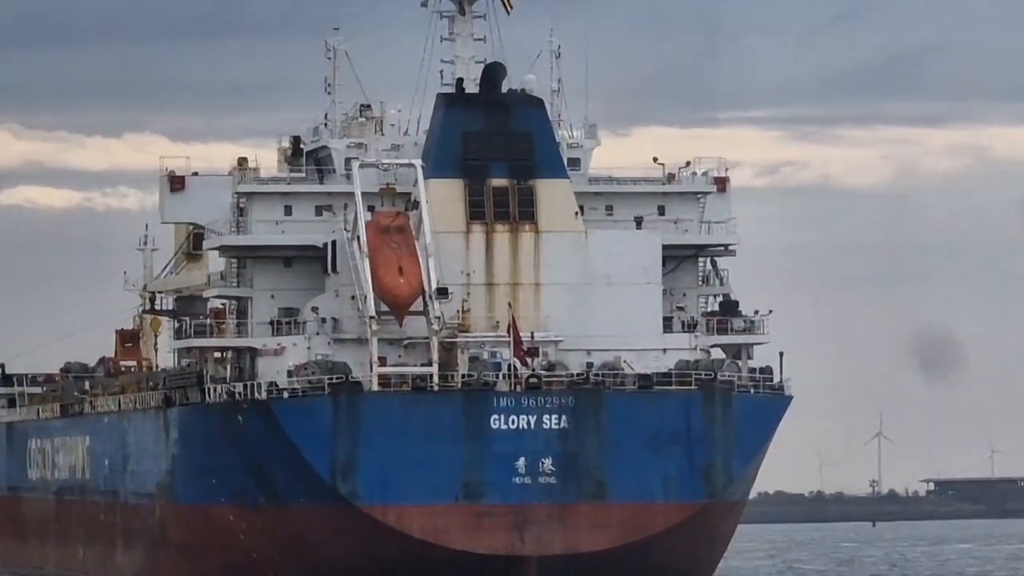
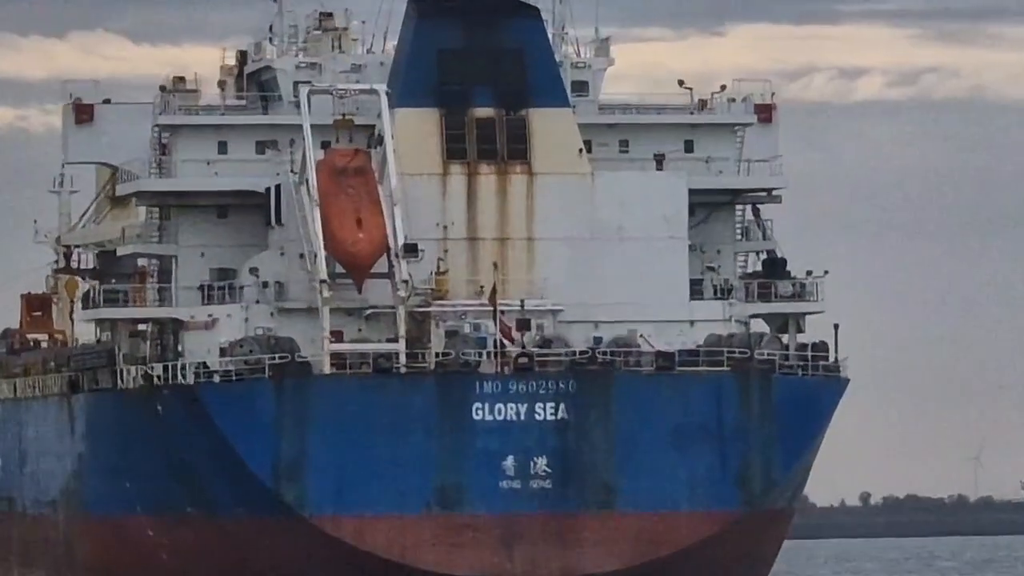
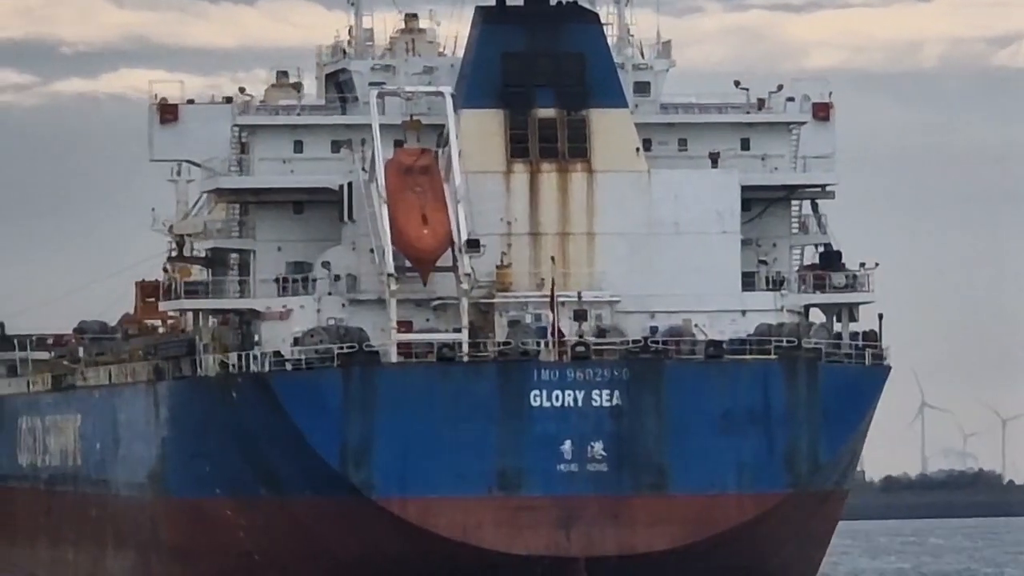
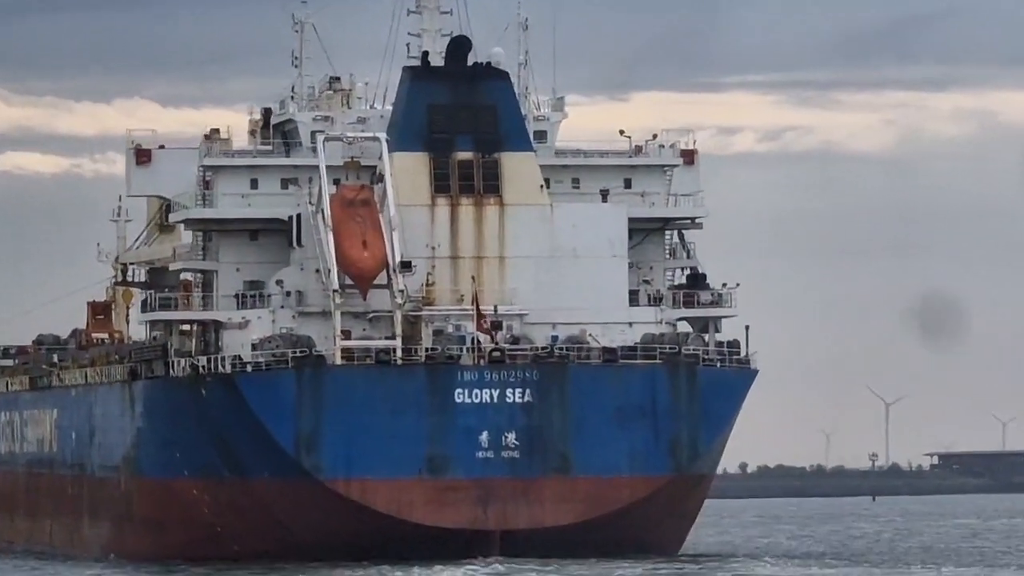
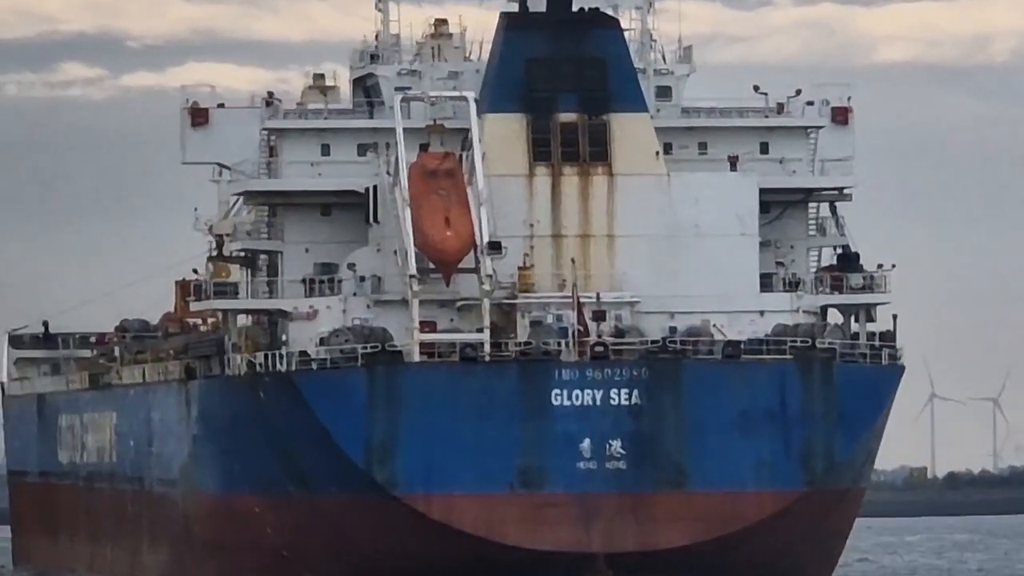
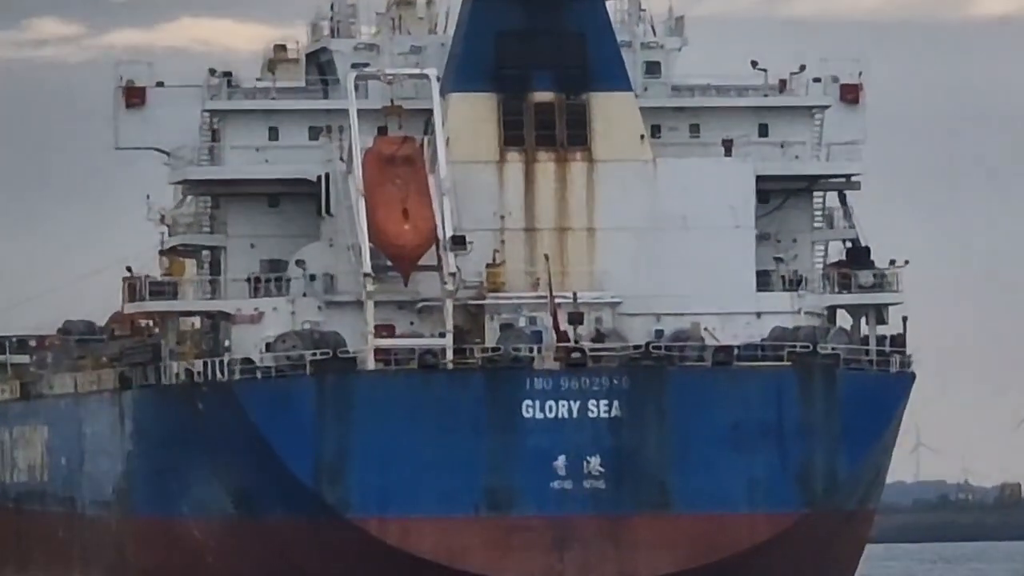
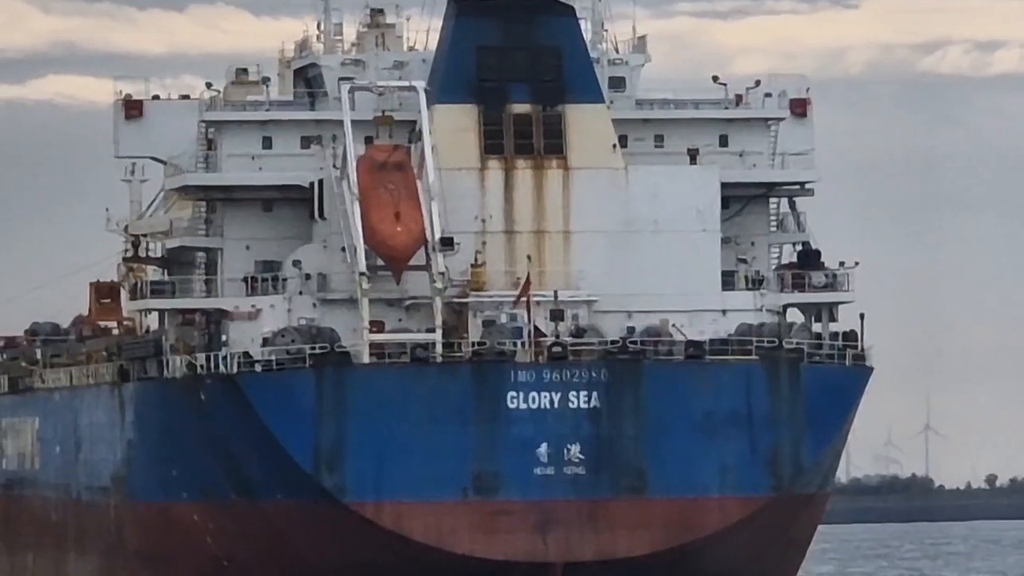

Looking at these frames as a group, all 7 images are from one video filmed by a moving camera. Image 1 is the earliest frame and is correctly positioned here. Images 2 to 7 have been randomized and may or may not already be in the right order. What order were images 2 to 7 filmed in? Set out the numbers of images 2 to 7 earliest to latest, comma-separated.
4, 2, 7, 3, 5, 6
